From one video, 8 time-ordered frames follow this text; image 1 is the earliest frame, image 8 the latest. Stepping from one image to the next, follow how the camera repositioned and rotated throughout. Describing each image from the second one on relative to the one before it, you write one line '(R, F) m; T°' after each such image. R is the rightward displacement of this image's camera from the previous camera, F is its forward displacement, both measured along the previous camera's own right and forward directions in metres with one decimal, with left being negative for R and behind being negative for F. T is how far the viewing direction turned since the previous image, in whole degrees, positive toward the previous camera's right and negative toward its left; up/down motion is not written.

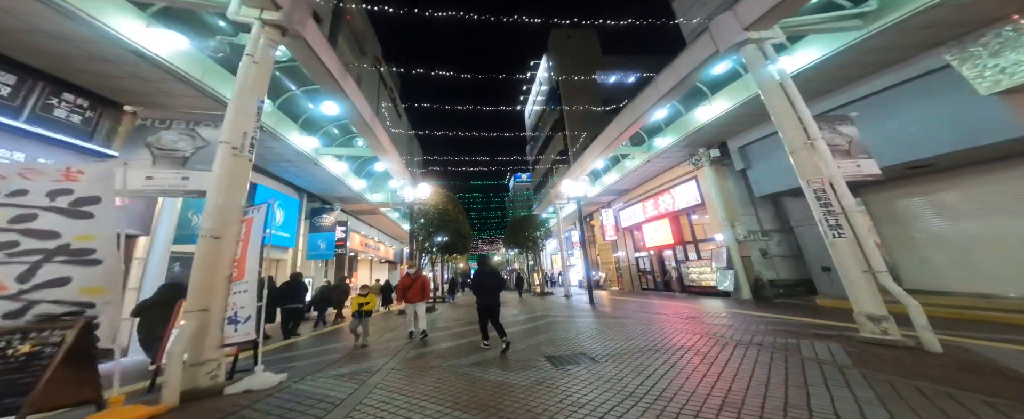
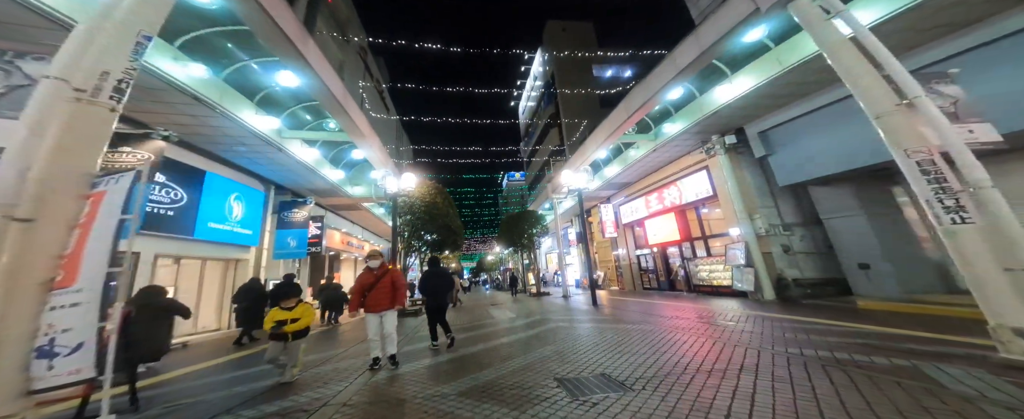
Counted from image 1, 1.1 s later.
(-0.1, +1.1) m; +2°
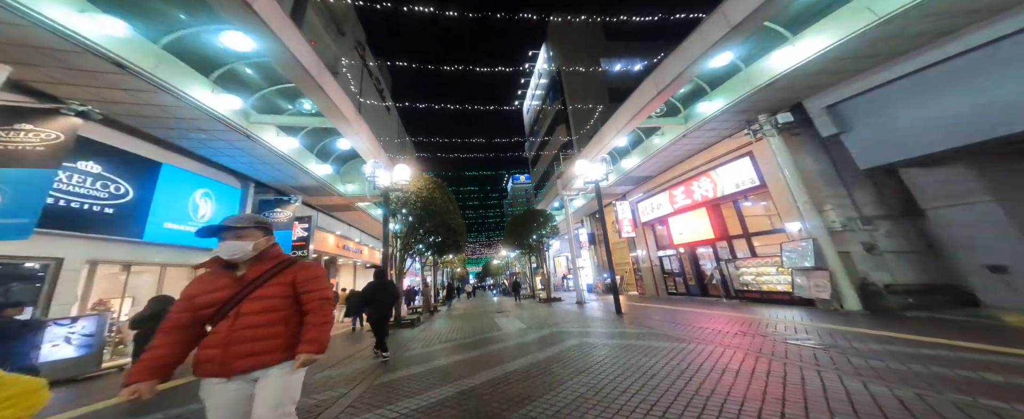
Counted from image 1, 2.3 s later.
(-0.2, +1.4) m; -1°
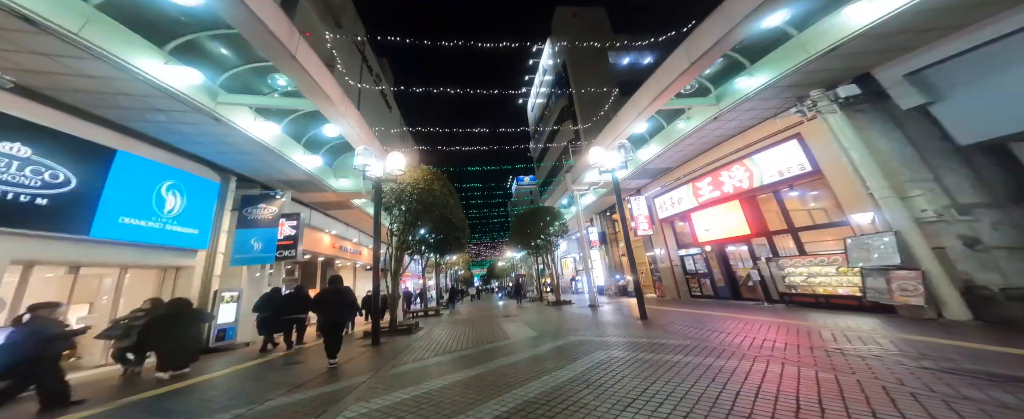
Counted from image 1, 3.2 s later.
(-0.1, +1.1) m; -1°
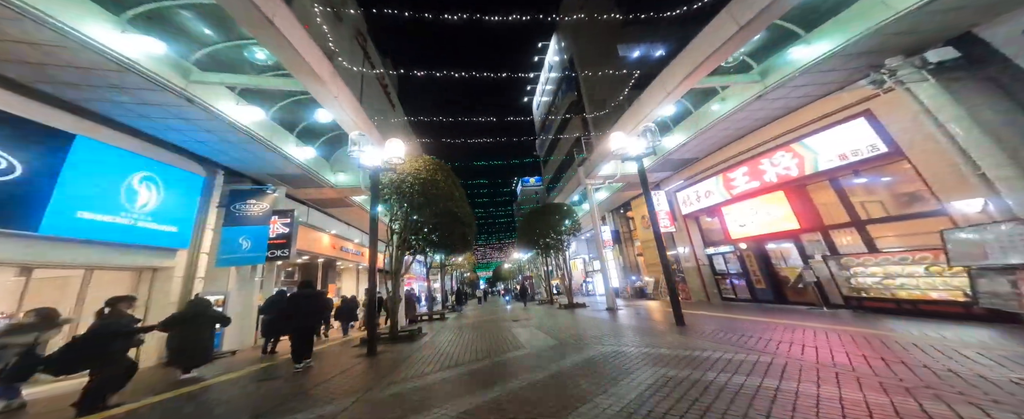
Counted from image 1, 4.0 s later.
(-0.2, +1.0) m; -1°
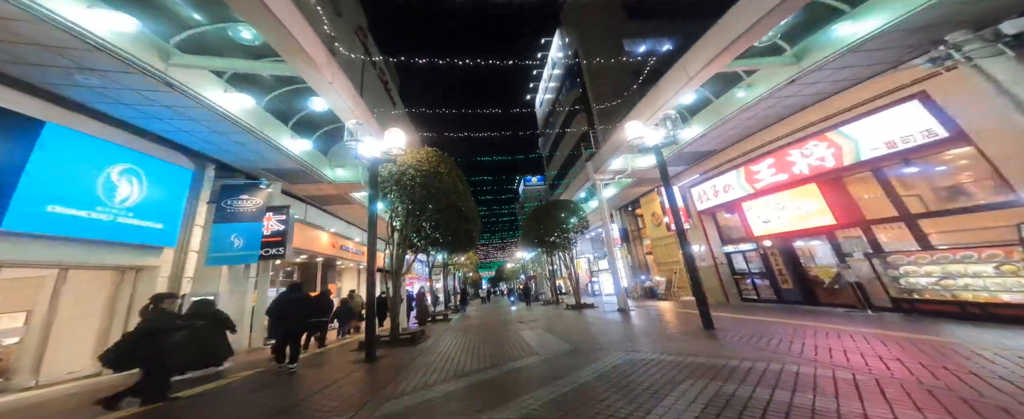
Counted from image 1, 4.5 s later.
(-0.2, +0.6) m; 0°
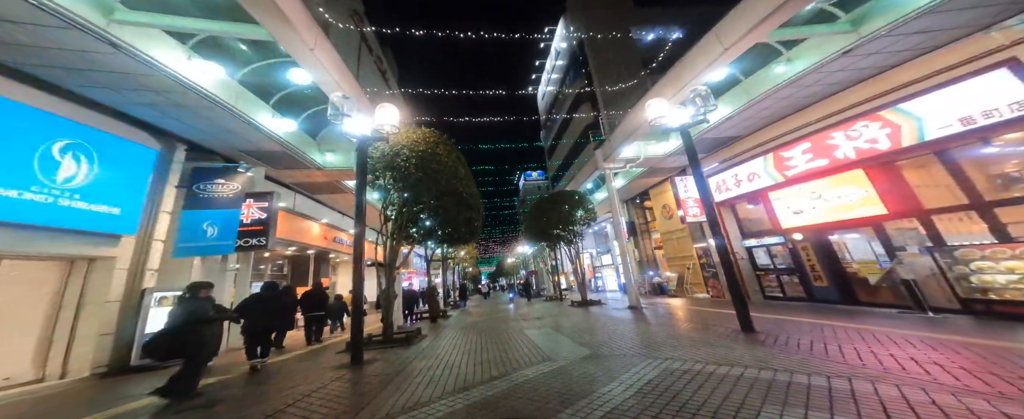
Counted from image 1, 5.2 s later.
(-0.2, +0.8) m; 0°
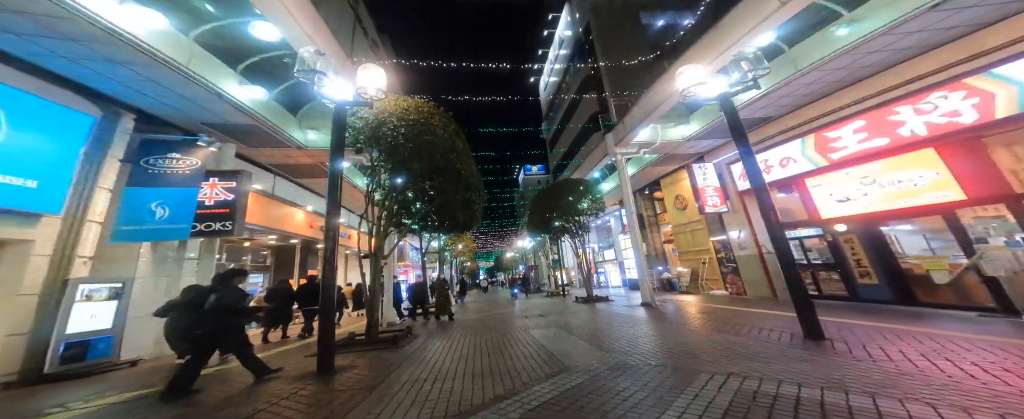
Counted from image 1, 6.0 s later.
(-0.2, +1.0) m; +1°
